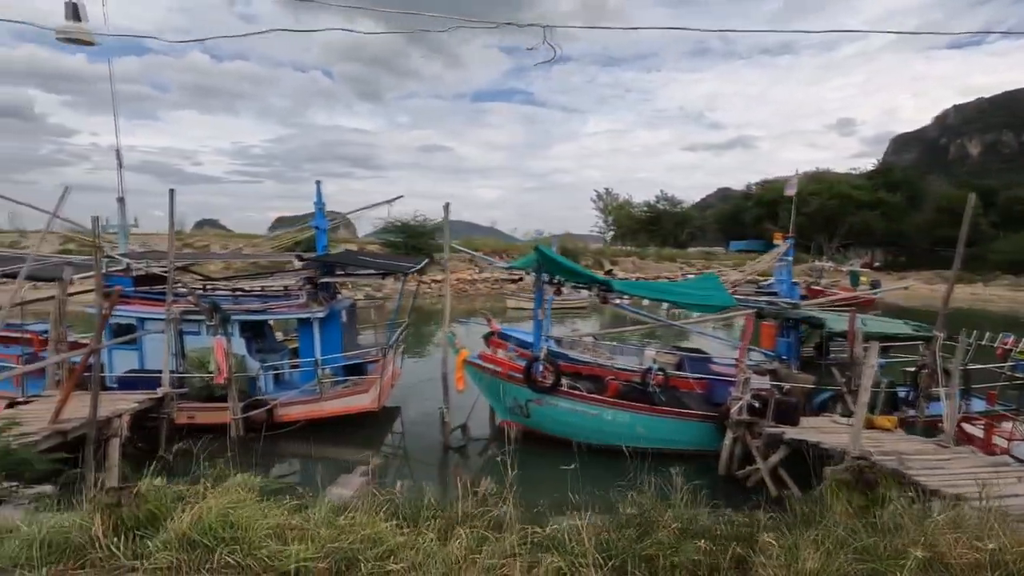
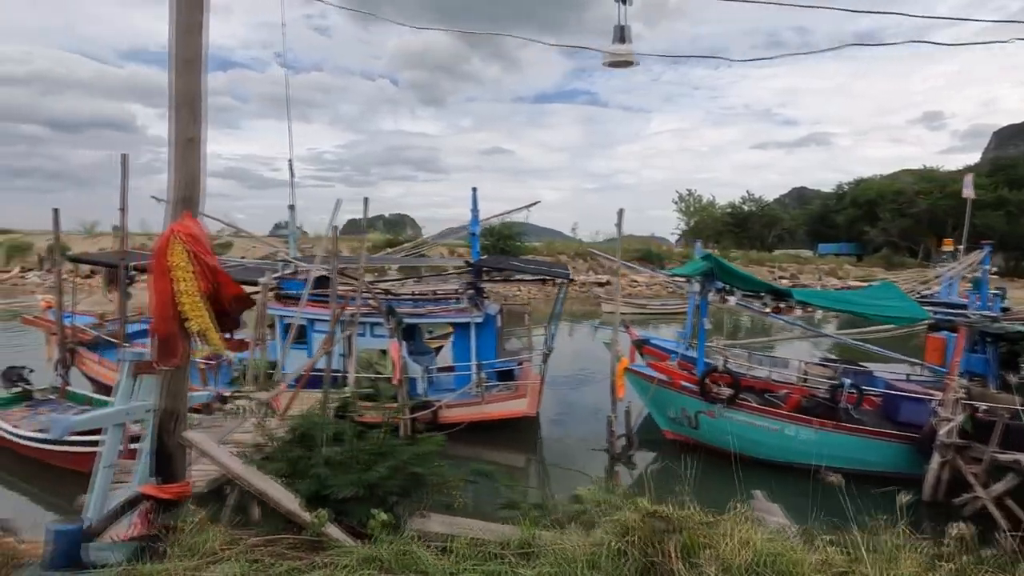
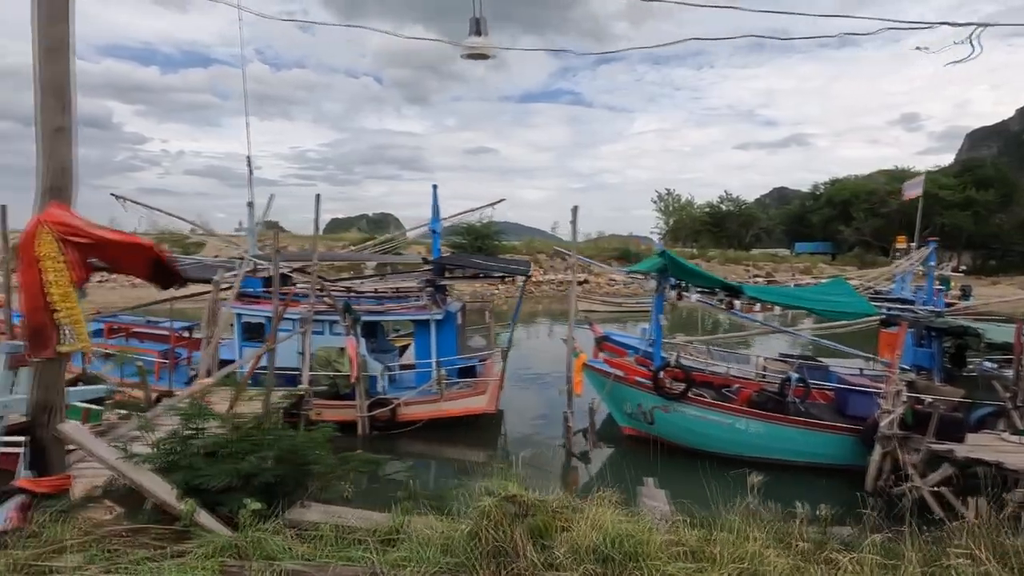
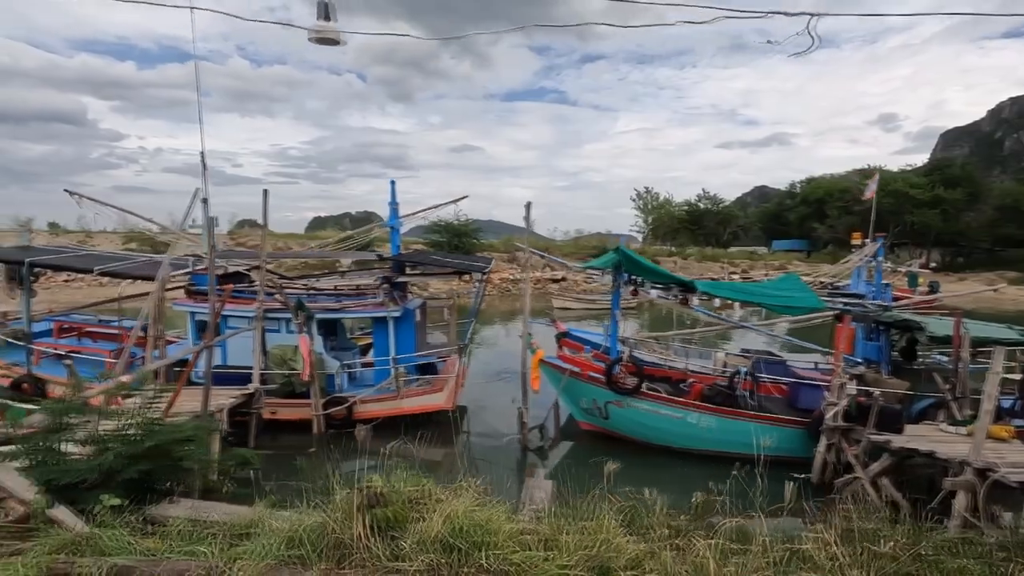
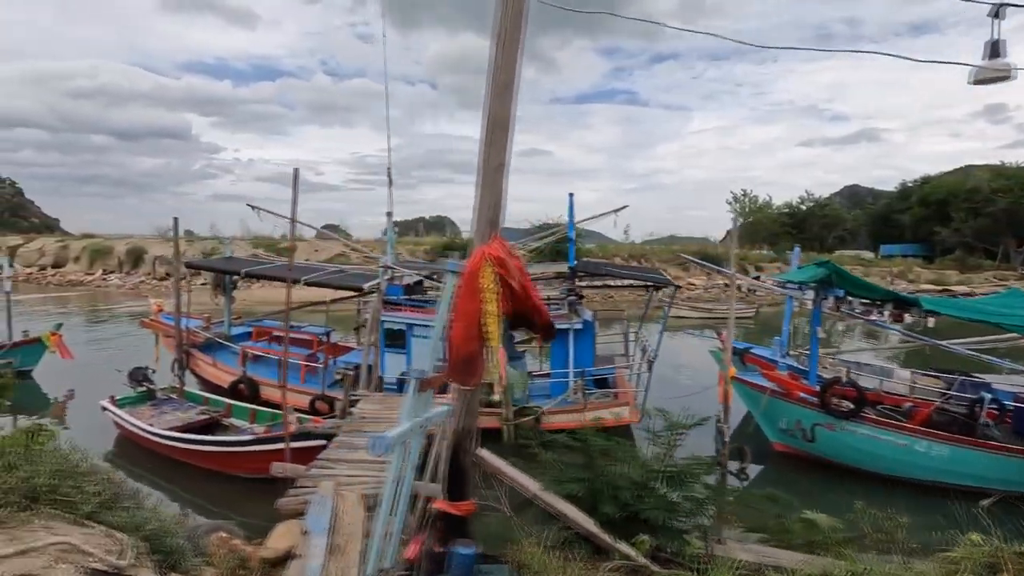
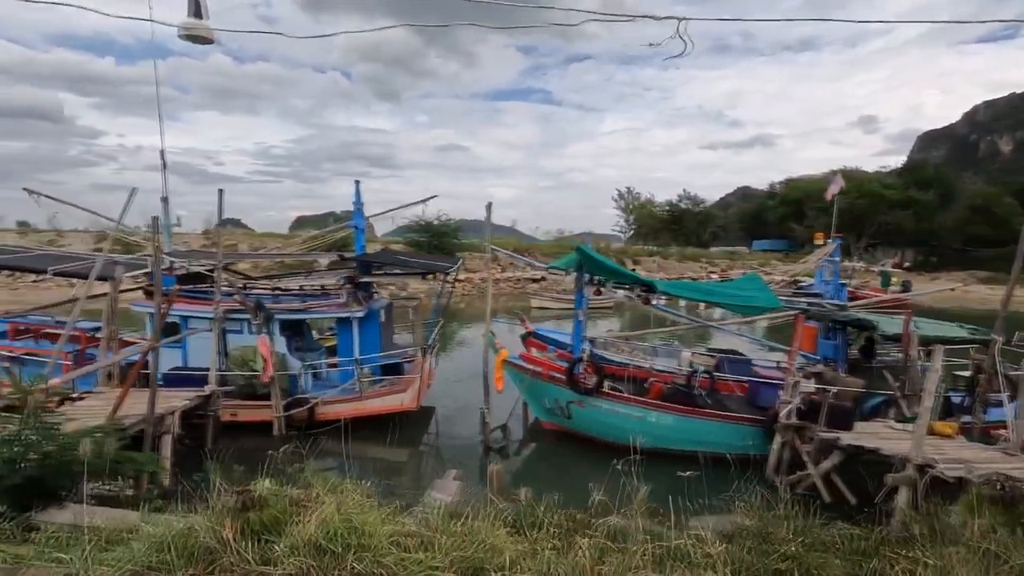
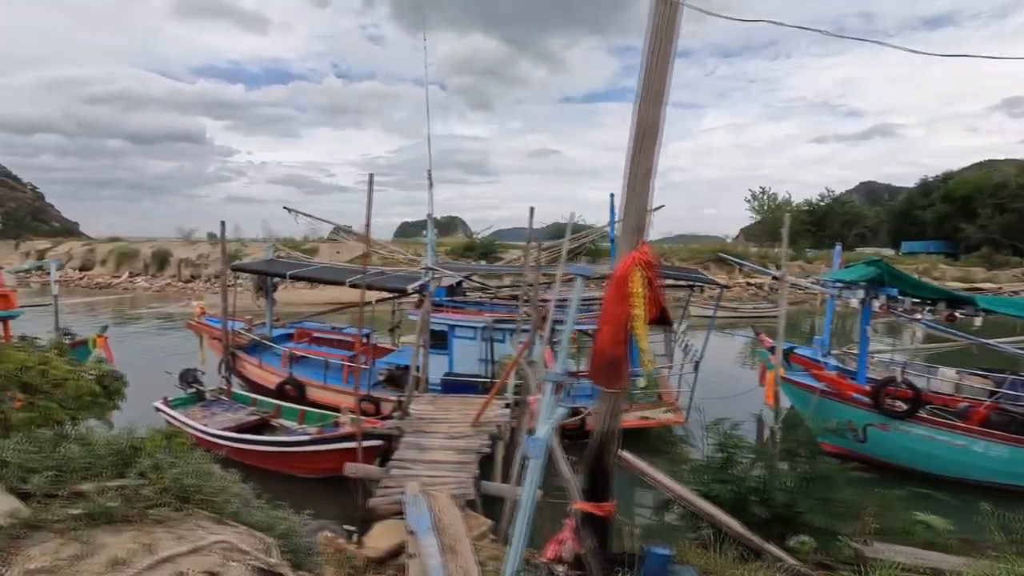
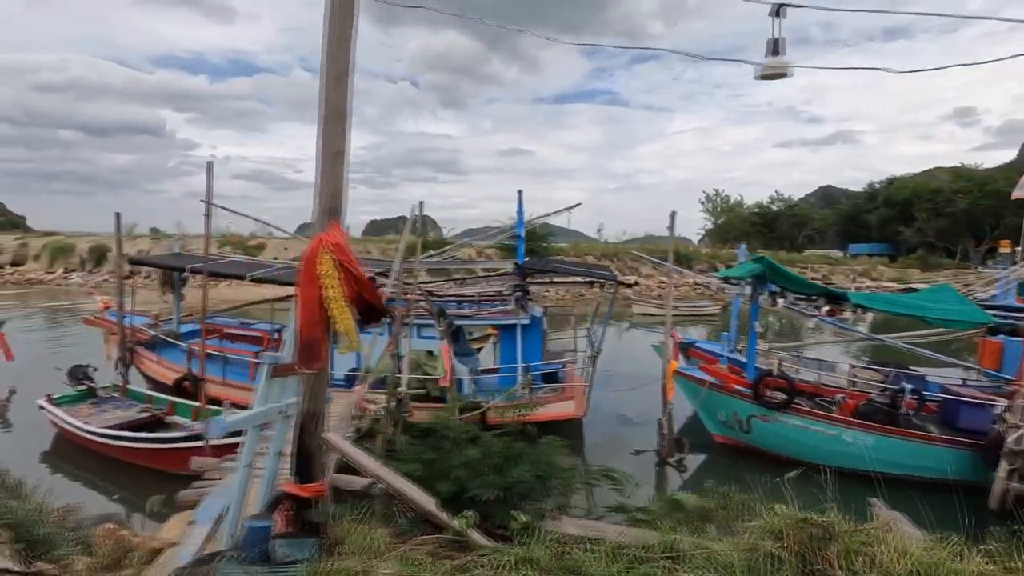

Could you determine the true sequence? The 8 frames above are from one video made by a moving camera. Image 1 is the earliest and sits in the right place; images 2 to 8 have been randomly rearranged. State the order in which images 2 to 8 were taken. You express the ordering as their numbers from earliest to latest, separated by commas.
6, 4, 3, 2, 8, 5, 7
